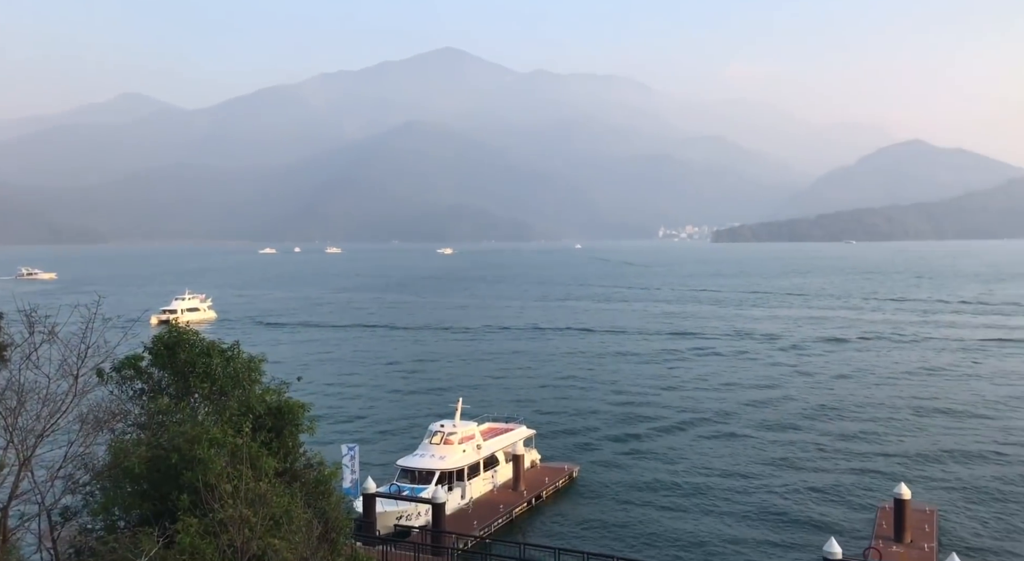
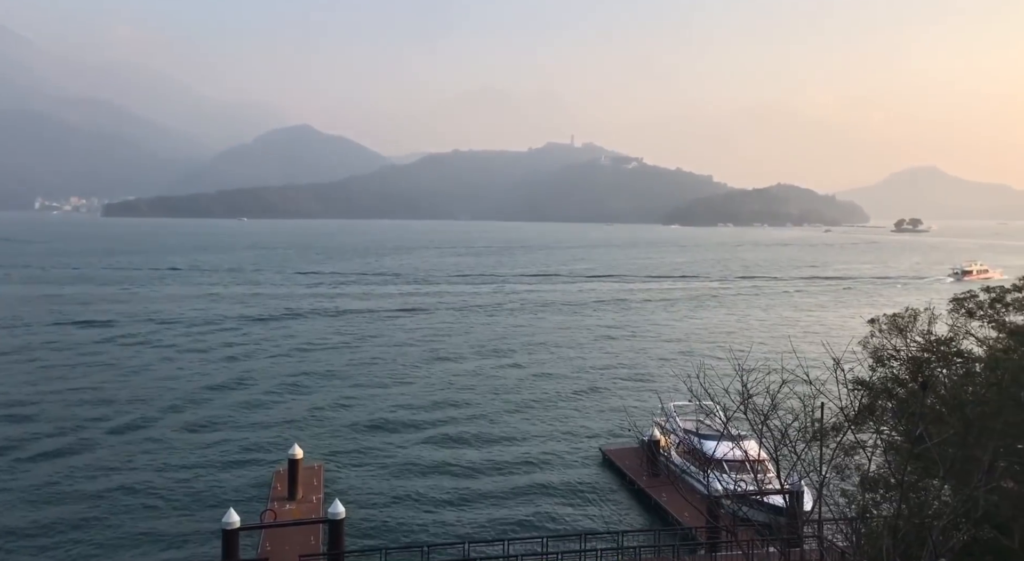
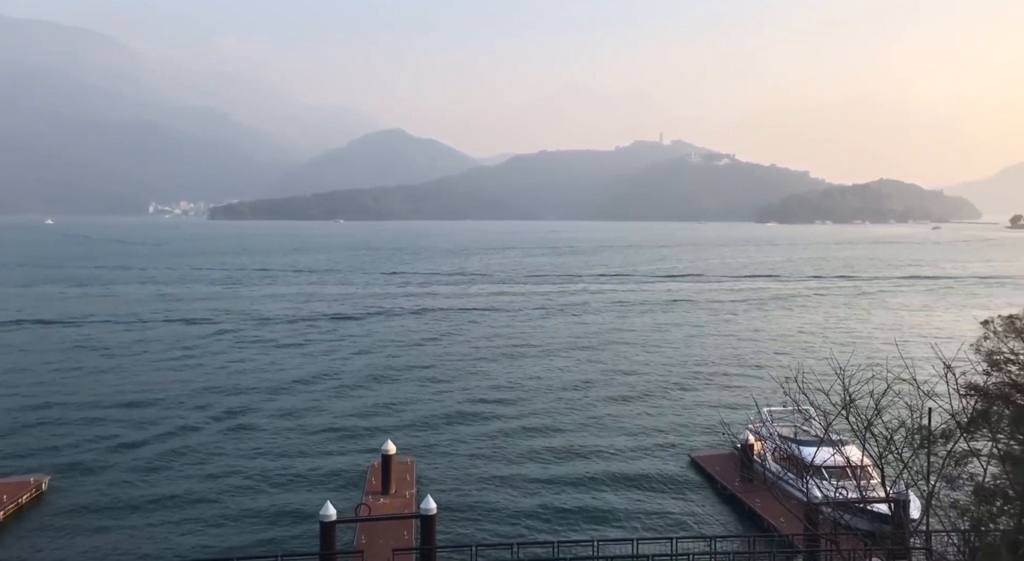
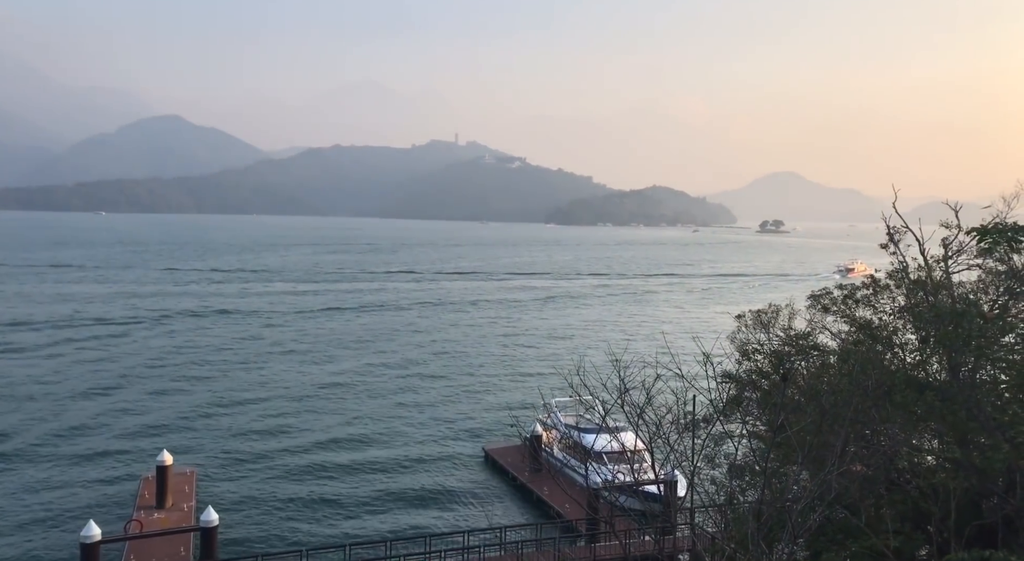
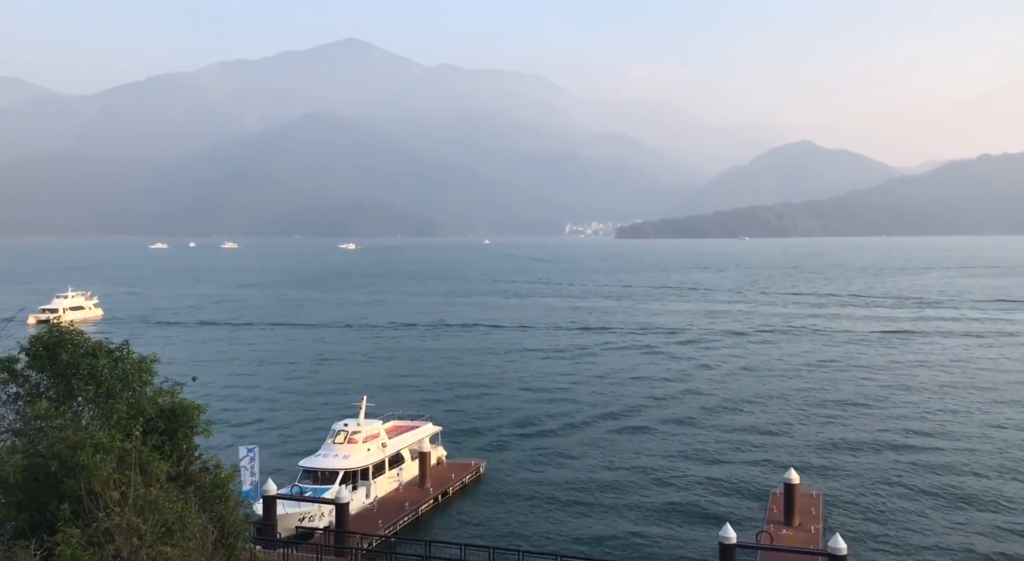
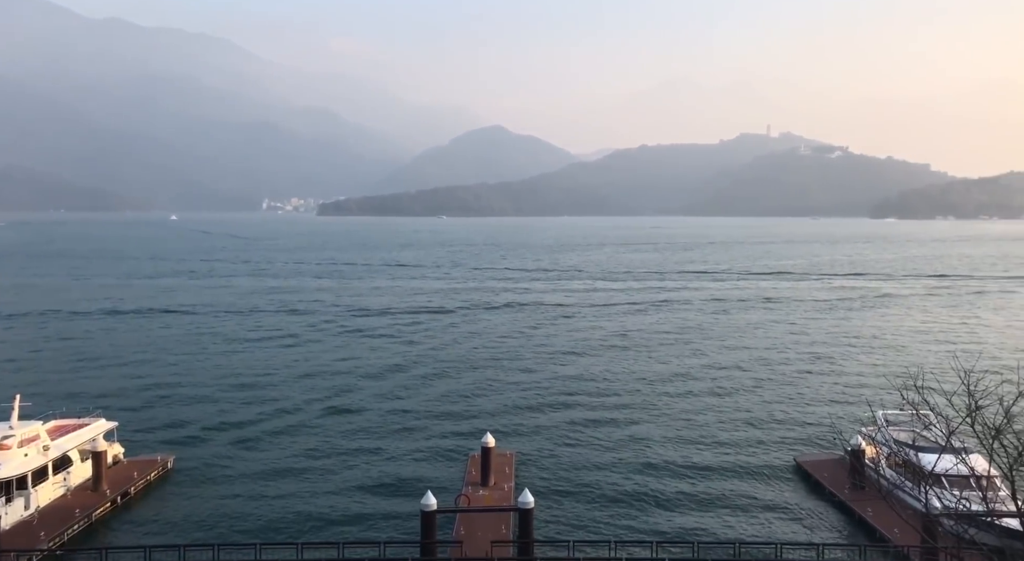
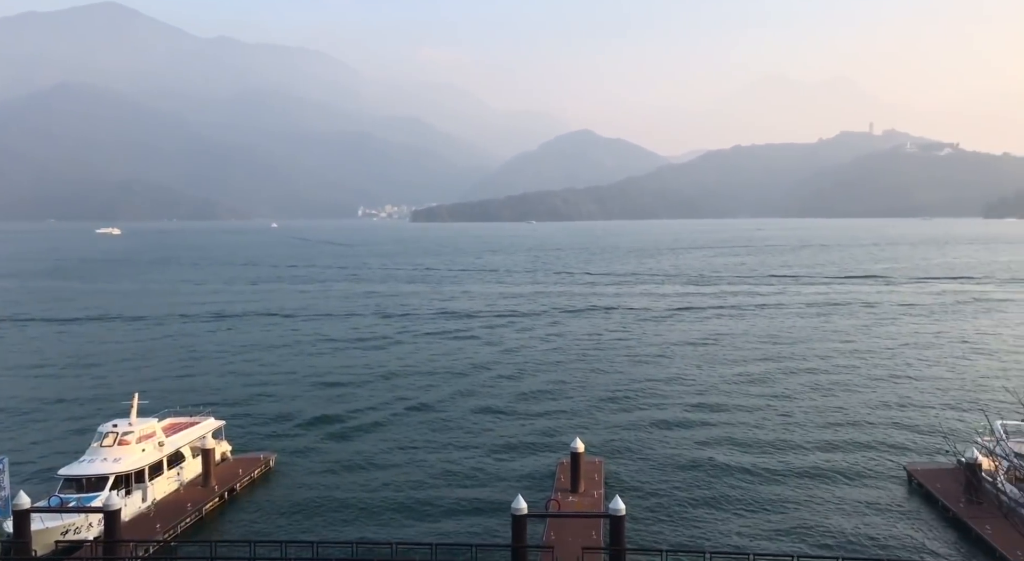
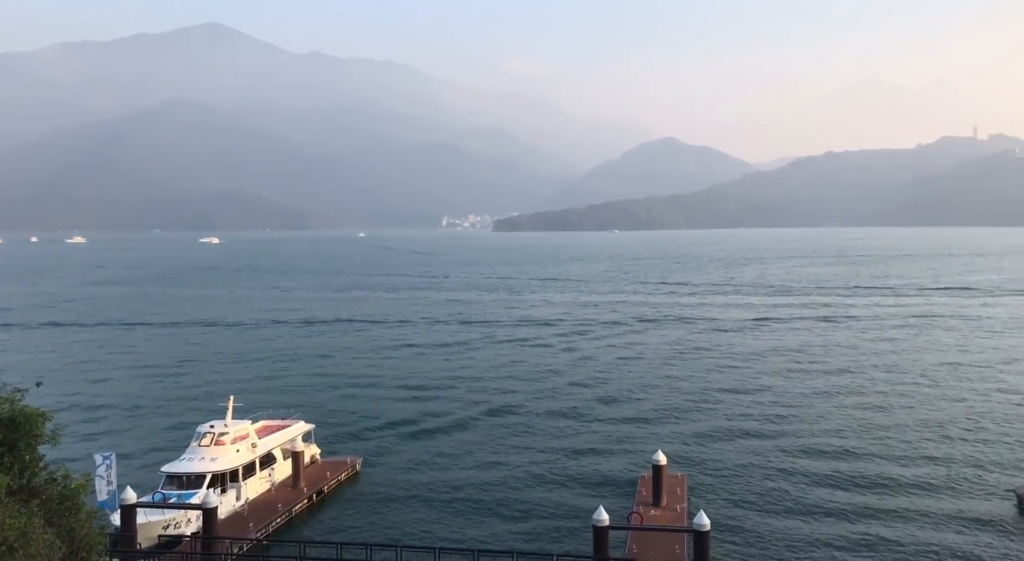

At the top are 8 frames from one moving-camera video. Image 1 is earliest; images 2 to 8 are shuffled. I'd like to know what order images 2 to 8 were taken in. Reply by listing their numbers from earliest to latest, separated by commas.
5, 8, 7, 6, 3, 2, 4
